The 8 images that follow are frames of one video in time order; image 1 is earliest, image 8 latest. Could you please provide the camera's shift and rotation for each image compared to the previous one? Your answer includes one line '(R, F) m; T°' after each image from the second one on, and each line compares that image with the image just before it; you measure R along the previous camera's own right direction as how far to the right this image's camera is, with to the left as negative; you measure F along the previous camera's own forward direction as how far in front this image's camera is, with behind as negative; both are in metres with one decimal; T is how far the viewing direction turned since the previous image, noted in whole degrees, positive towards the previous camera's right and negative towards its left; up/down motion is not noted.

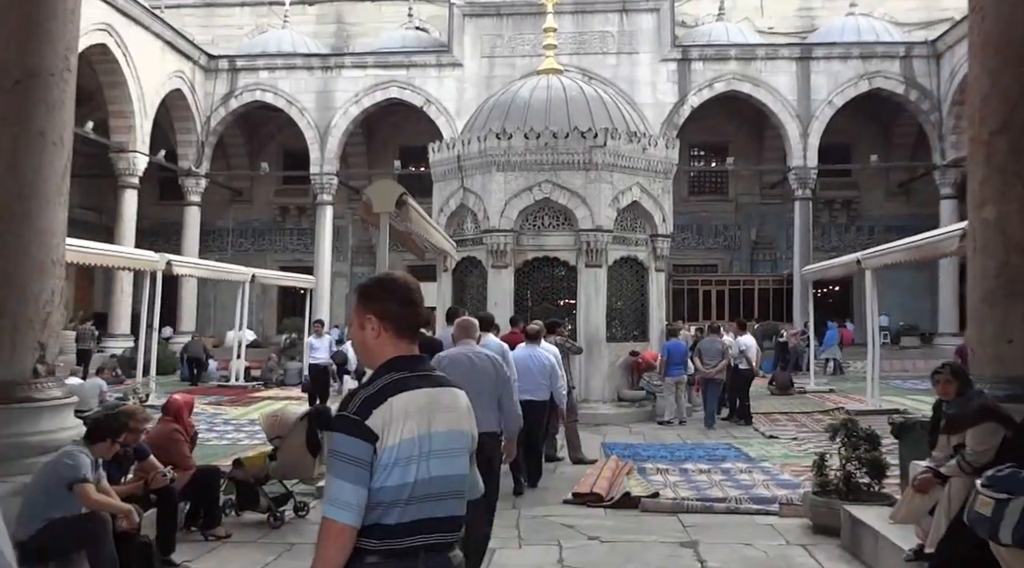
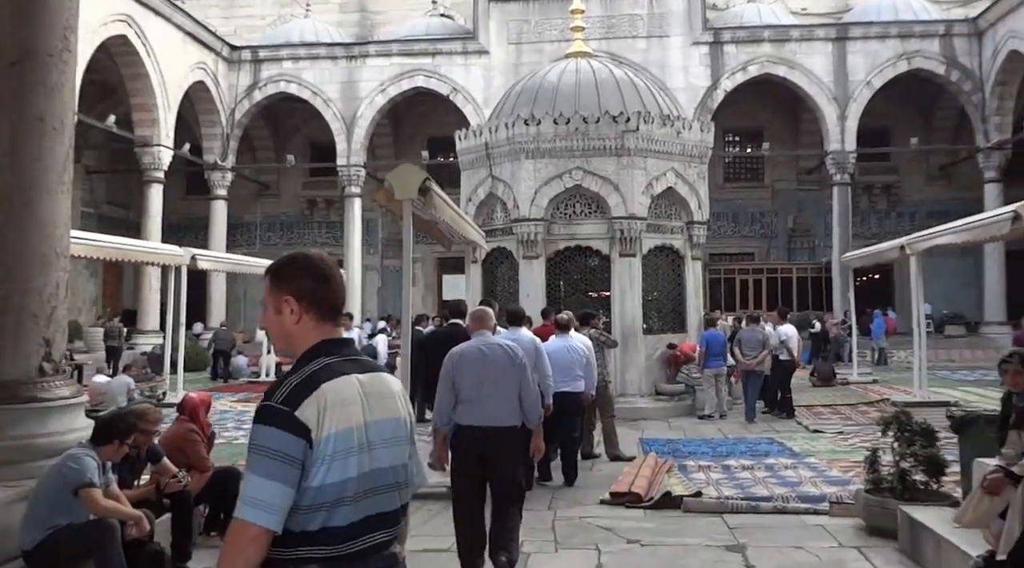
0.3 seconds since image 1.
(0.0, +0.3) m; -2°
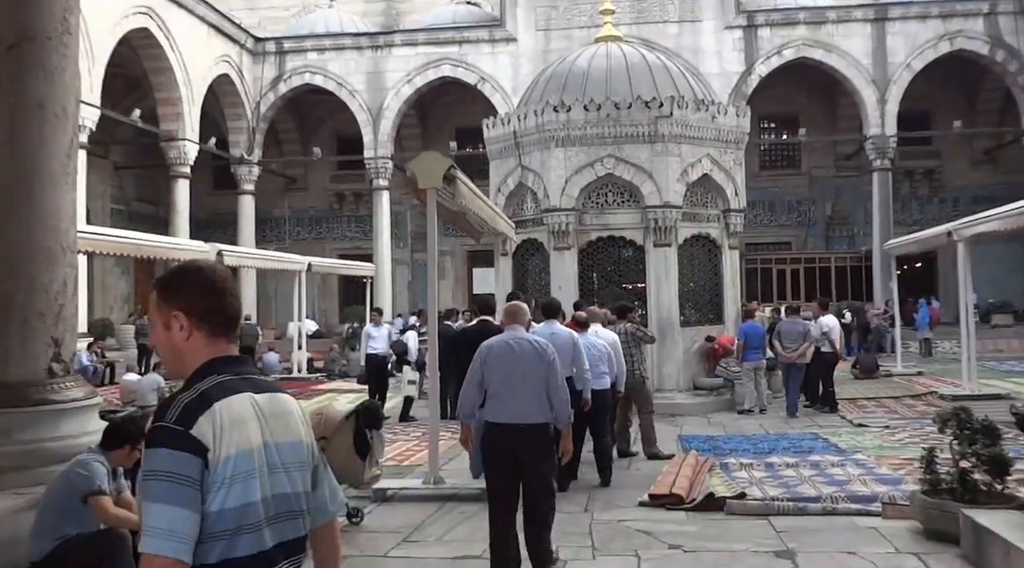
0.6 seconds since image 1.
(0.0, +0.3) m; -2°
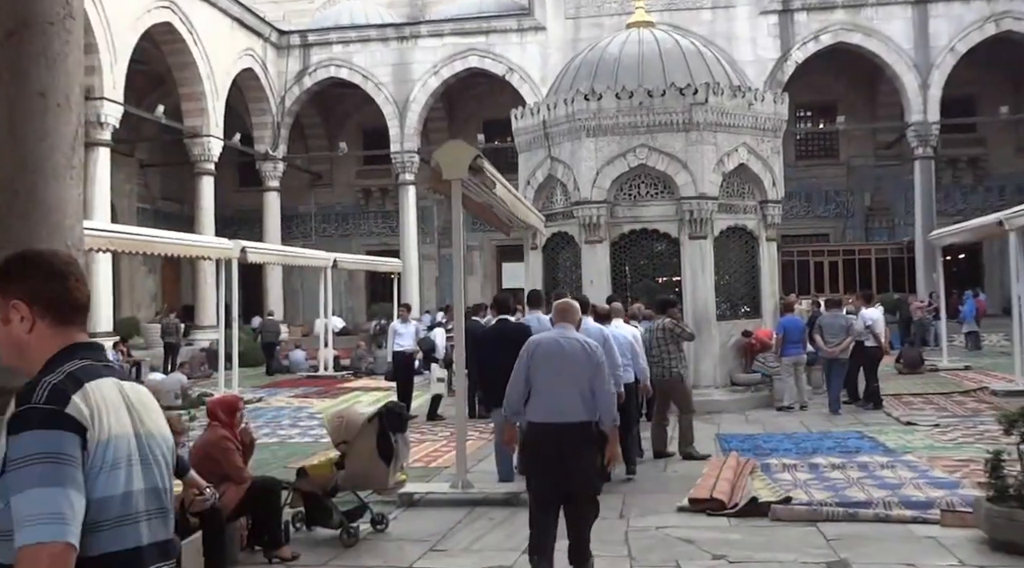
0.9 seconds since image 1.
(0.0, +0.3) m; -2°
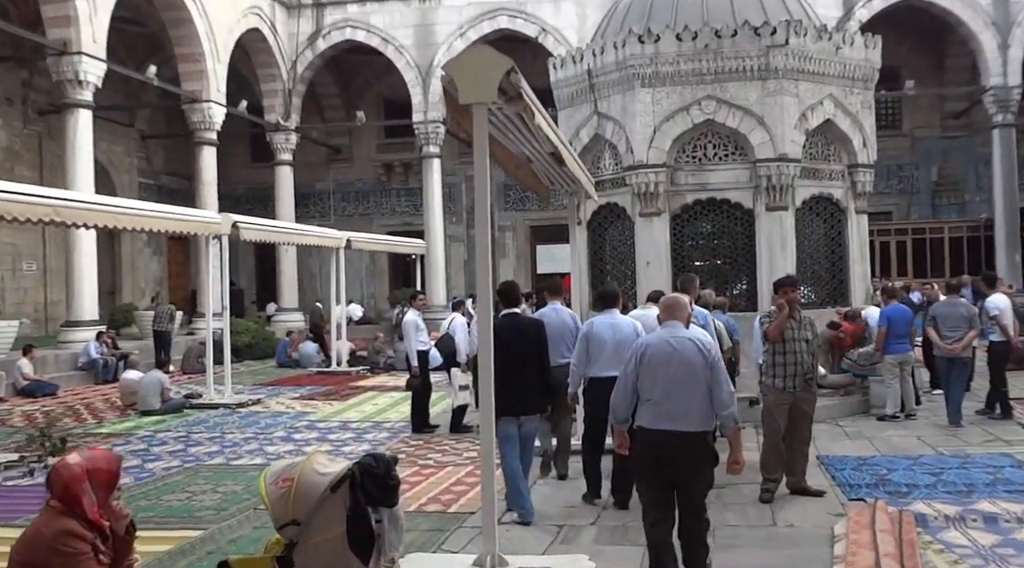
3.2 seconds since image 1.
(-0.1, +1.8) m; -2°
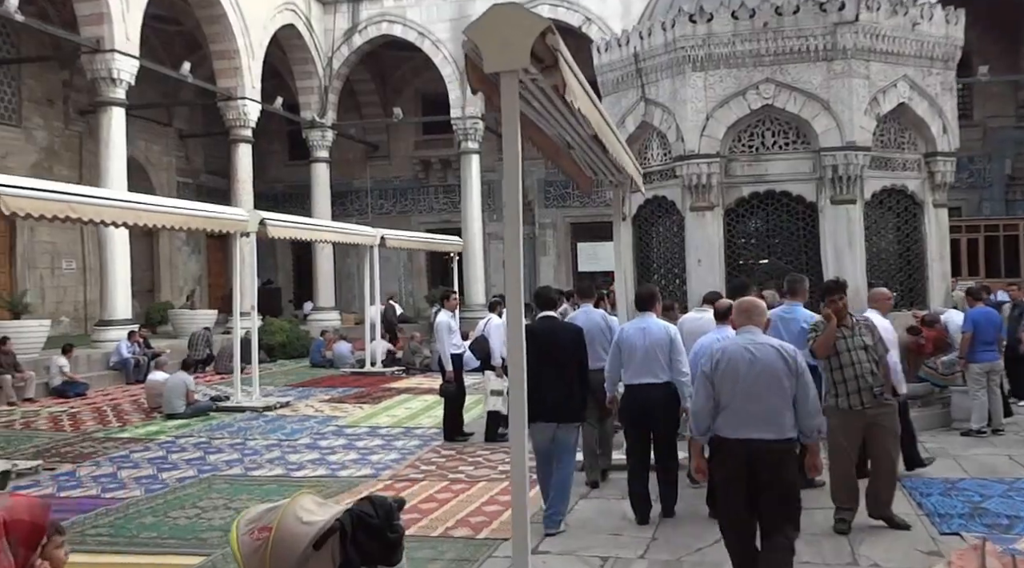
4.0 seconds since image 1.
(0.0, +0.6) m; -2°
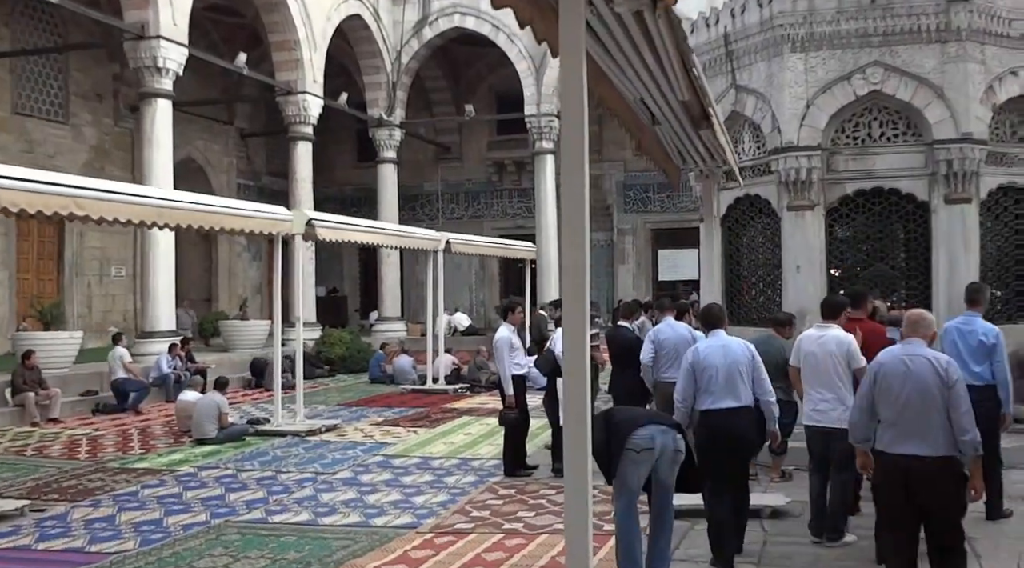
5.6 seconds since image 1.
(0.0, +1.1) m; -5°
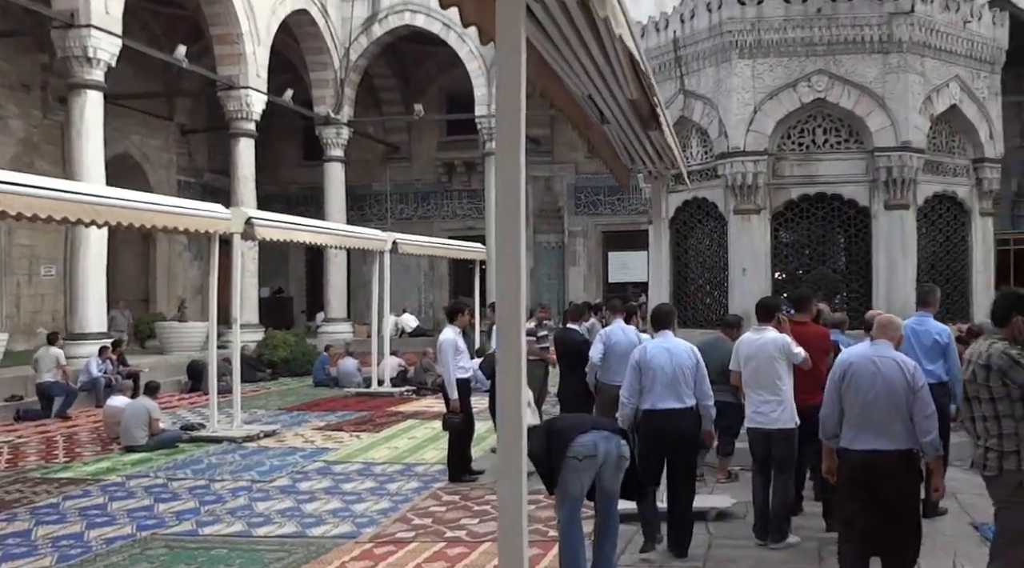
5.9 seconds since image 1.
(0.0, +0.2) m; +3°
